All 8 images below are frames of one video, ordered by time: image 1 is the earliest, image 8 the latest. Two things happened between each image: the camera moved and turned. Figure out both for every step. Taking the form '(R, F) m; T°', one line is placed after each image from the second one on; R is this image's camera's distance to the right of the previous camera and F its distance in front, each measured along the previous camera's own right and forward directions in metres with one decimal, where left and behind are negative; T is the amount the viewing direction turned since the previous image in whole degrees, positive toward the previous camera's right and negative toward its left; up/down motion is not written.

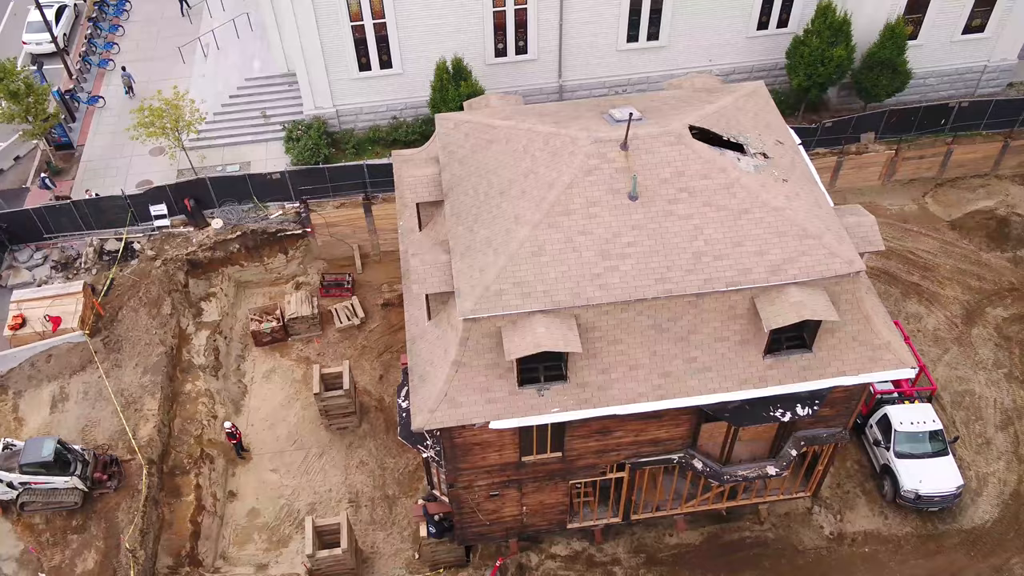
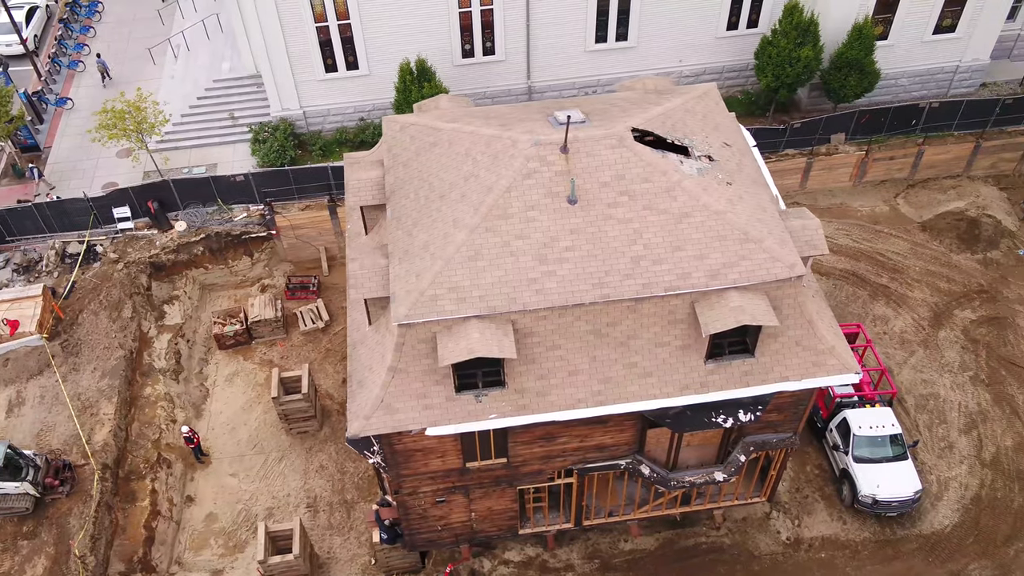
(+1.1, +0.2) m; 0°
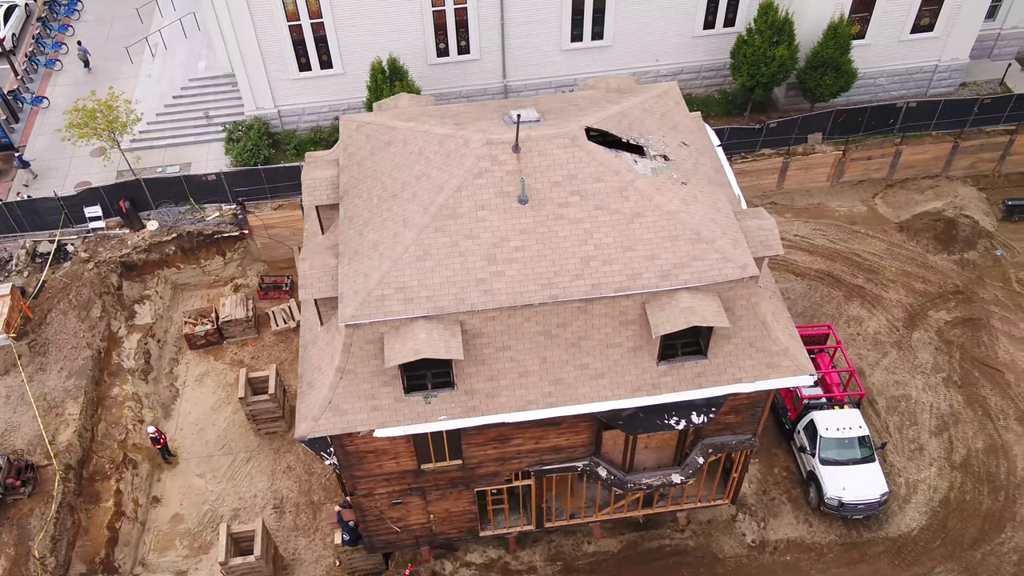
(+0.9, +0.1) m; 0°
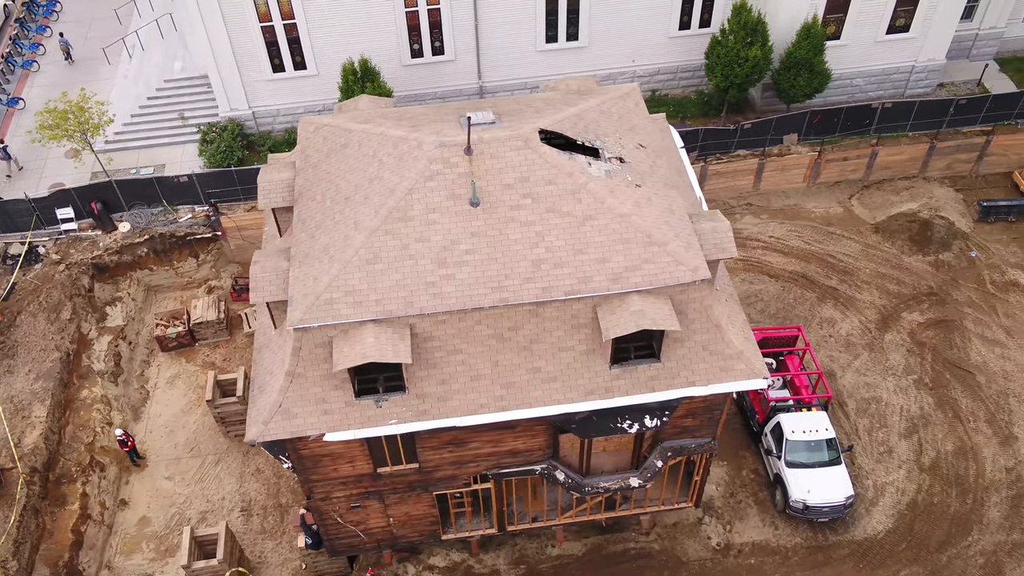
(+0.8, +0.1) m; 0°
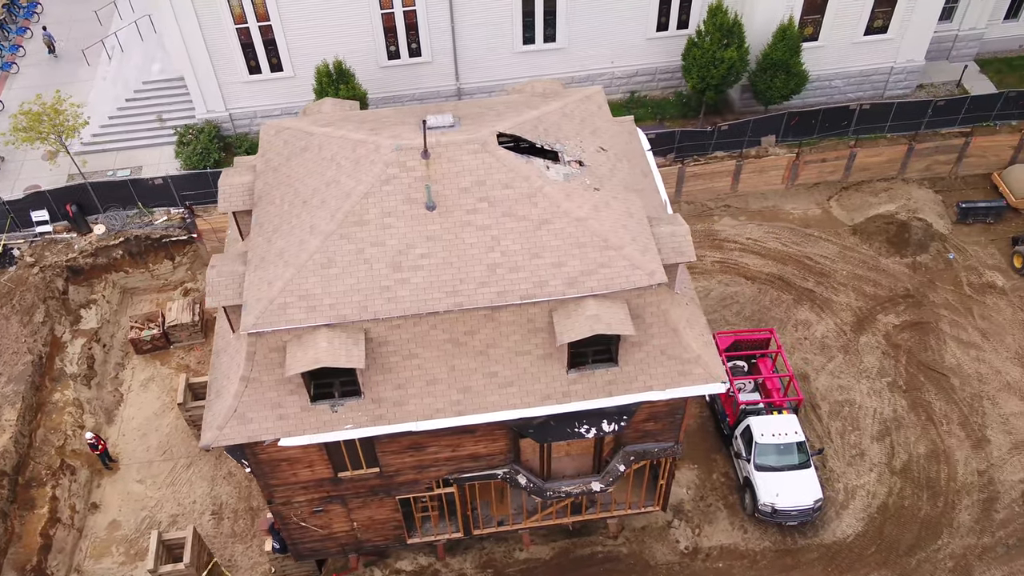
(+0.8, +0.1) m; 0°
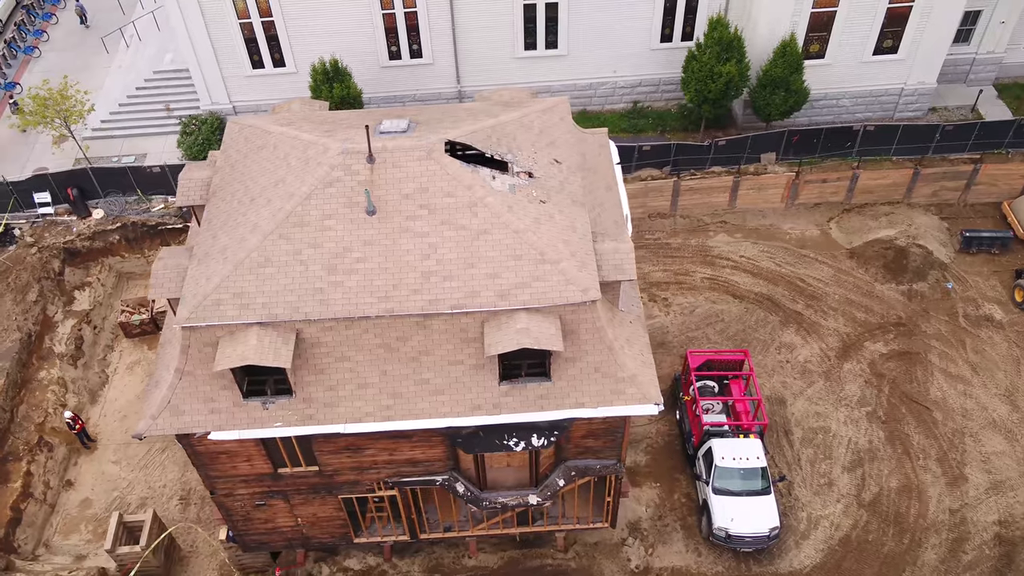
(+1.9, +0.1) m; -3°
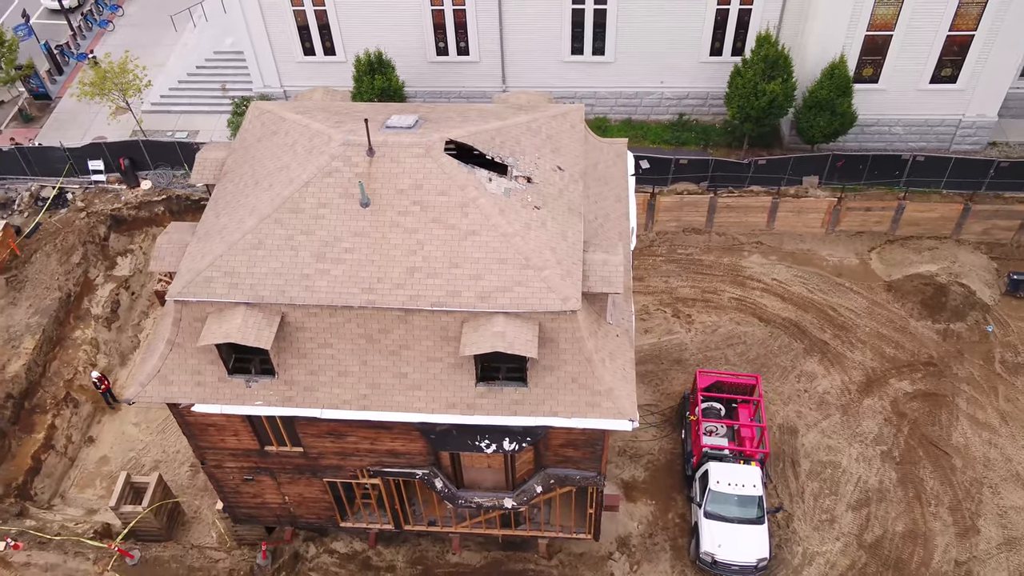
(+1.5, 0.0) m; -5°
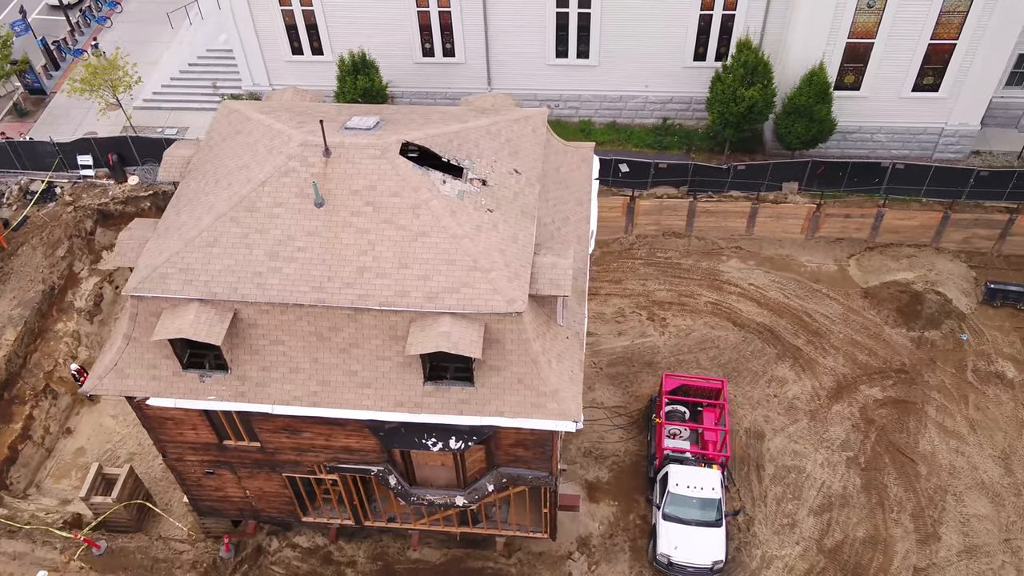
(+1.2, -0.2) m; -1°
